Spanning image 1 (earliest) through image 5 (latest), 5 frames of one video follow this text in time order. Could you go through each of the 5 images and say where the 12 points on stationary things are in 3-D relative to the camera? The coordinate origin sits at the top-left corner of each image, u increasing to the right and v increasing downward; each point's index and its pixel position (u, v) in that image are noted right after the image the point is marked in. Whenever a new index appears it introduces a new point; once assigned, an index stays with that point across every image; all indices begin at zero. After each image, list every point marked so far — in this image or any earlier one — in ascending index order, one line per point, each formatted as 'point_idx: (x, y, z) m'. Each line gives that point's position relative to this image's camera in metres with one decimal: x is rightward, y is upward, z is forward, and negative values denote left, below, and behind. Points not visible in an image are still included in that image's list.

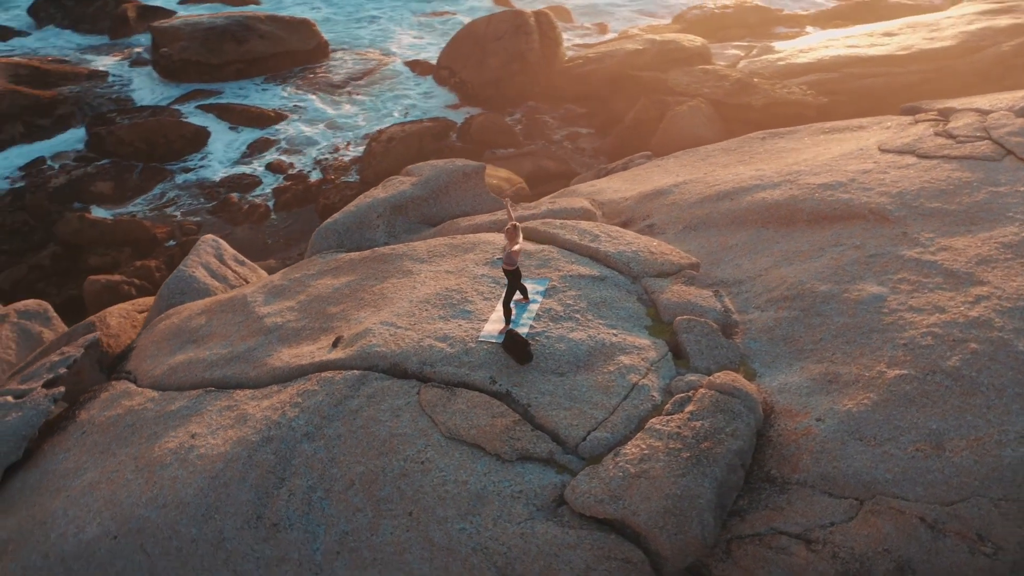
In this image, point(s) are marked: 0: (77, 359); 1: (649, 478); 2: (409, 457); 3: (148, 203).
0: (-3.1, -0.5, +7.6) m
1: (+0.7, -0.9, +5.3) m
2: (-0.5, -0.9, +5.6) m
3: (-4.6, +1.1, +13.7) m
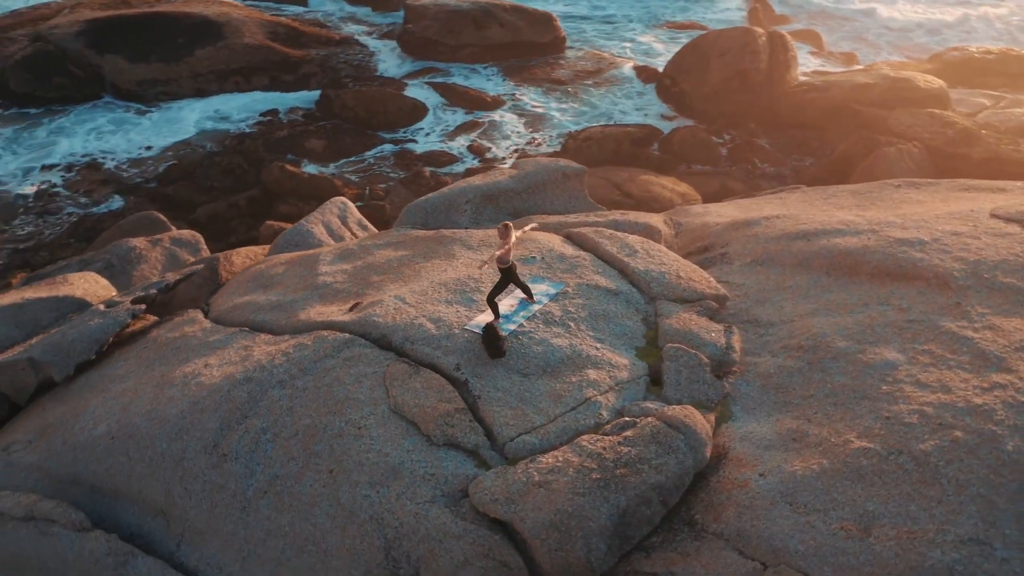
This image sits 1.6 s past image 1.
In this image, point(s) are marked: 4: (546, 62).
0: (-2.7, 0.0, +8.5) m
1: (+0.2, -1.0, +5.3) m
2: (-0.9, -0.7, +5.9) m
3: (-2.2, +1.7, +14.7) m
4: (+0.5, +3.6, +17.6) m
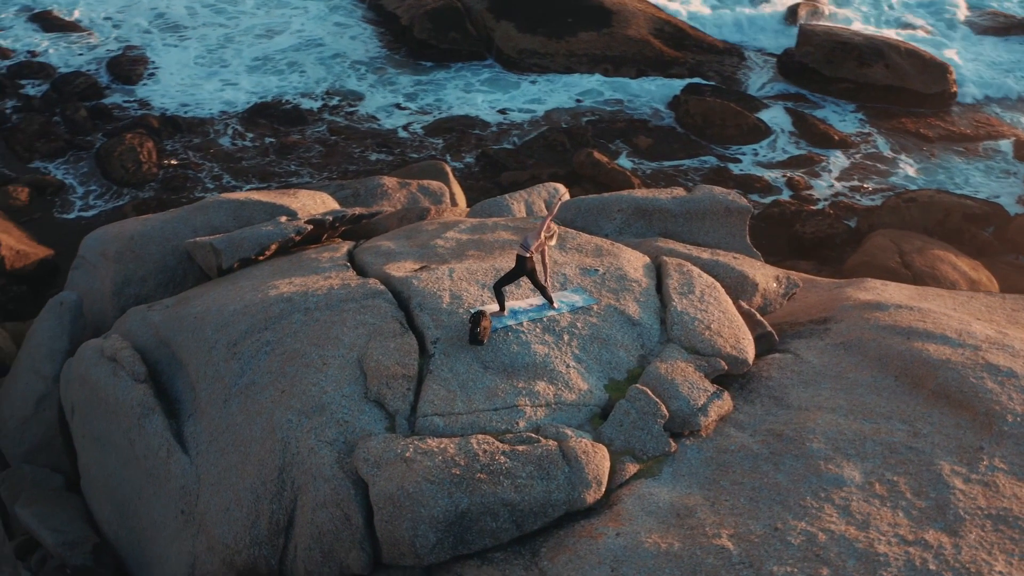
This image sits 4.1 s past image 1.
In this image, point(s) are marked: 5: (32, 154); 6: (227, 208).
0: (-1.4, +0.6, +9.5) m
1: (-0.5, -0.9, +5.4) m
2: (-1.1, -0.4, +6.4) m
3: (+2.0, +1.6, +14.8) m
4: (+6.1, +2.6, +16.2) m
5: (-6.5, +1.8, +14.7) m
6: (-2.6, +0.7, +9.9) m
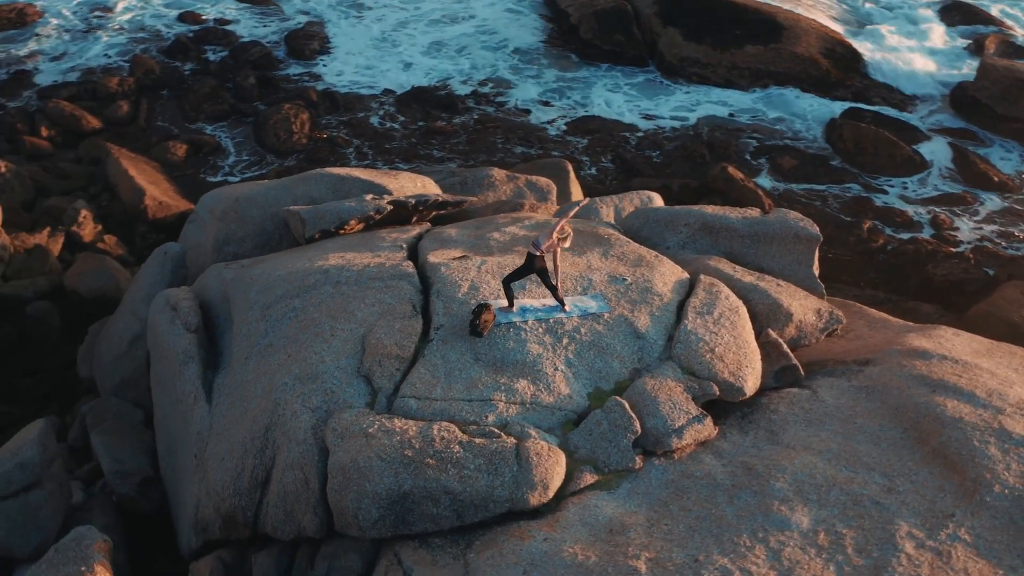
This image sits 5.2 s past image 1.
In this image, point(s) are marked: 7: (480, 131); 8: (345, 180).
0: (-0.7, +0.8, +9.7) m
1: (-0.7, -0.8, +5.6) m
2: (-1.1, -0.2, +6.6) m
3: (+3.8, +1.3, +14.3) m
4: (+8.2, +1.7, +14.9) m
5: (-4.5, +2.5, +15.8) m
6: (-1.7, +1.0, +10.4) m
7: (-0.5, +2.3, +15.8) m
8: (-1.6, +1.0, +10.3) m
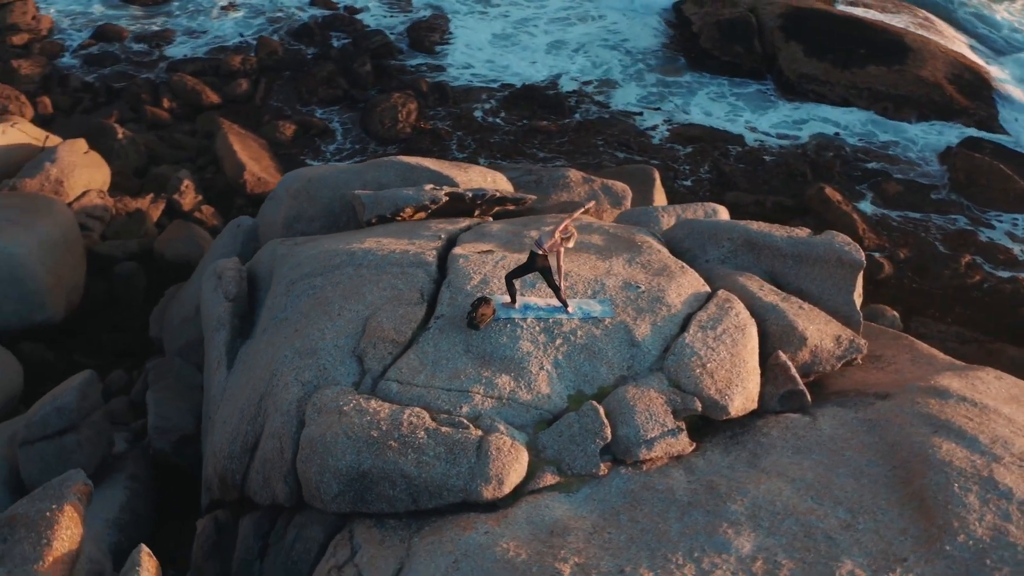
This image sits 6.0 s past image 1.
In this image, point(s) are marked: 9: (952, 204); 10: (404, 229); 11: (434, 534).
0: (-0.2, +0.8, +9.8) m
1: (-0.9, -0.7, +5.7) m
2: (-1.1, -0.1, +6.8) m
3: (+4.9, +0.9, +13.8) m
4: (+9.4, +0.9, +13.8) m
5: (-3.0, +2.9, +16.3) m
6: (-1.1, +1.2, +10.6) m
7: (+1.0, +2.3, +15.8) m
8: (-0.9, +1.2, +10.5) m
9: (+5.7, +1.1, +14.0) m
10: (-0.9, +0.5, +8.8) m
11: (-0.4, -1.2, +5.2) m
